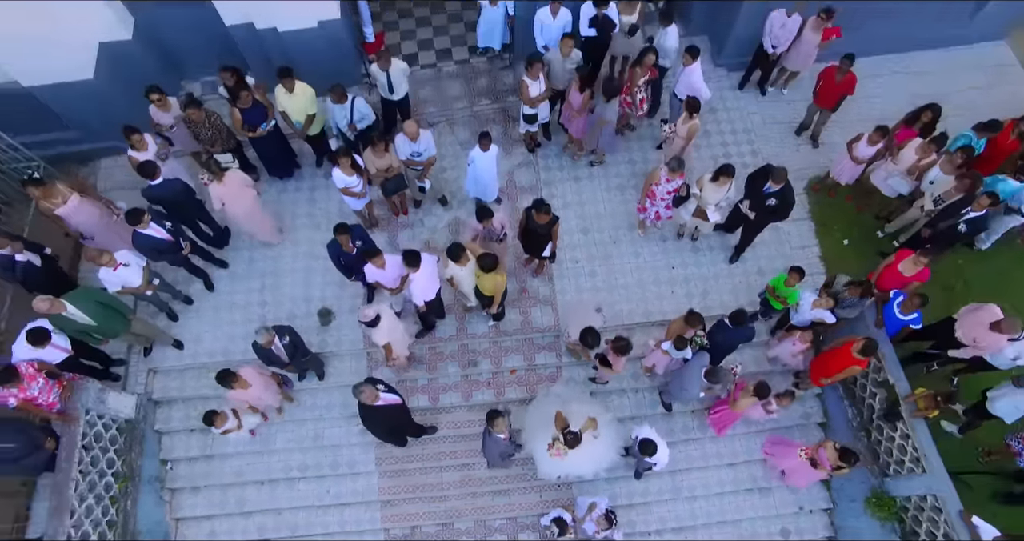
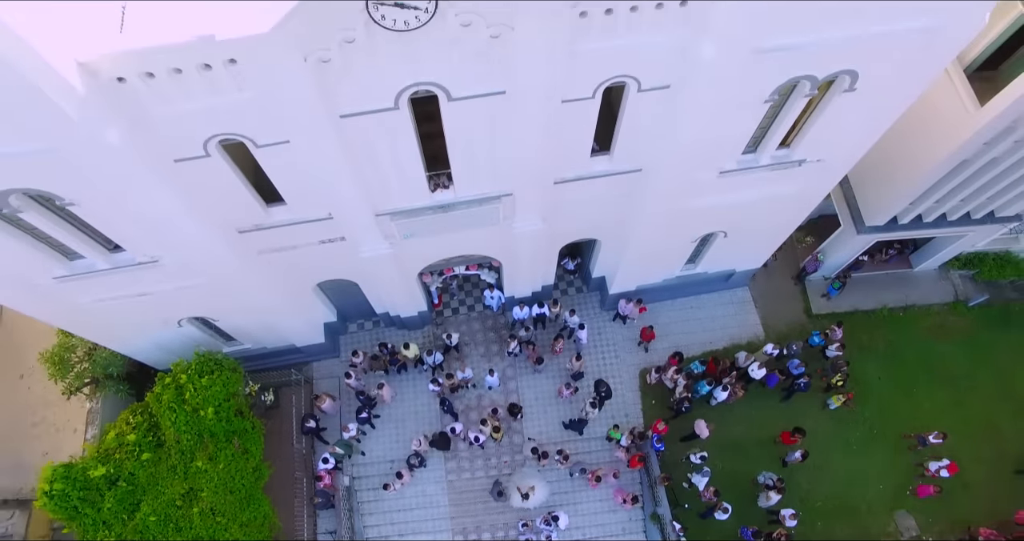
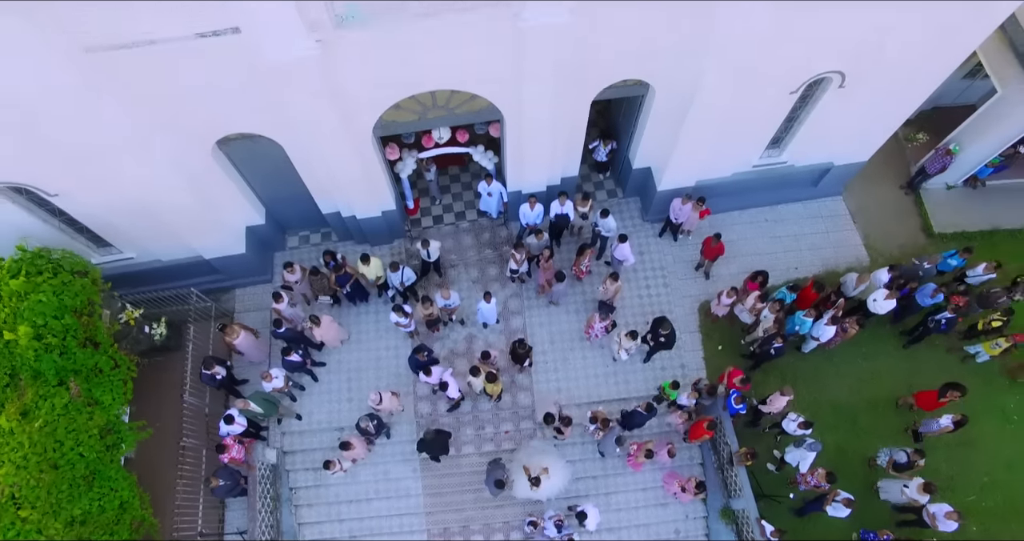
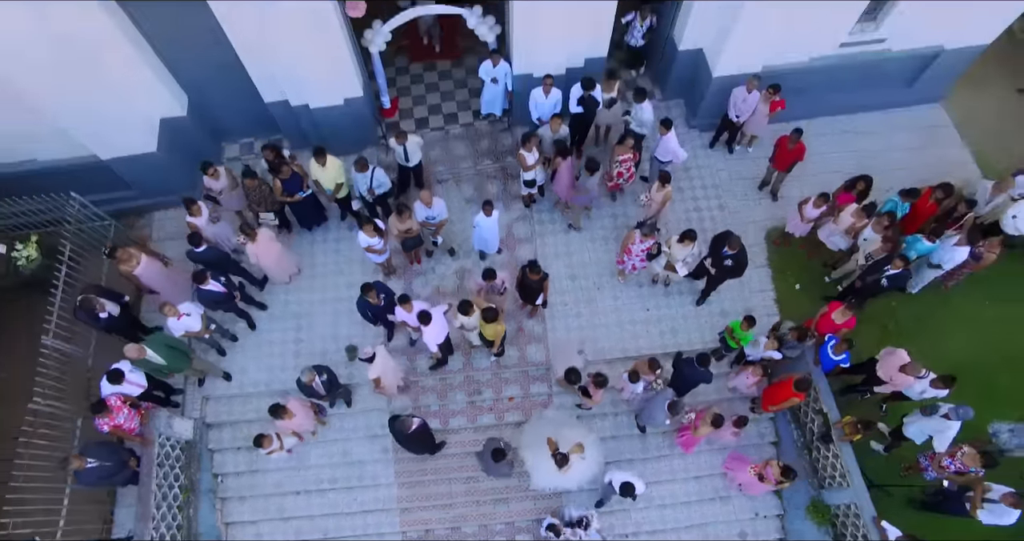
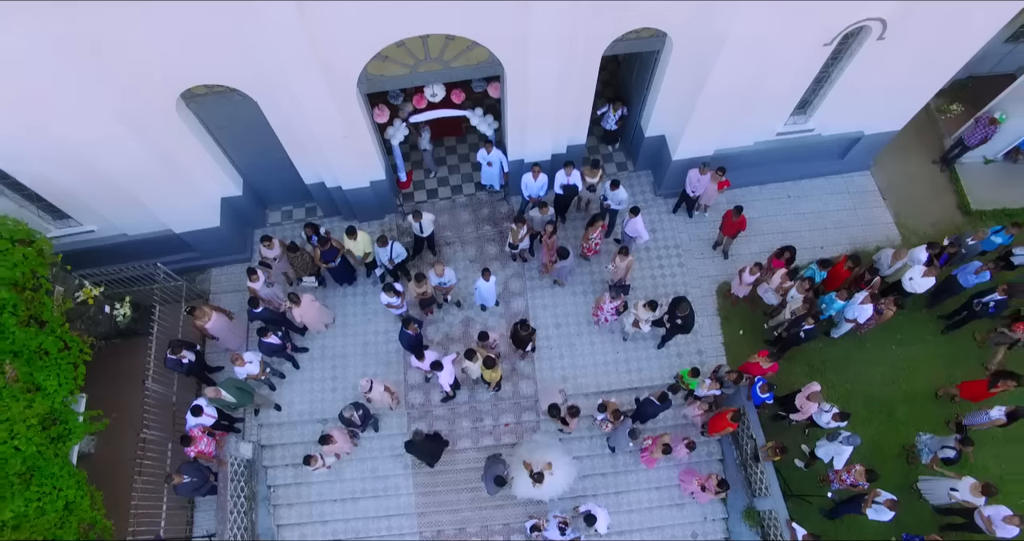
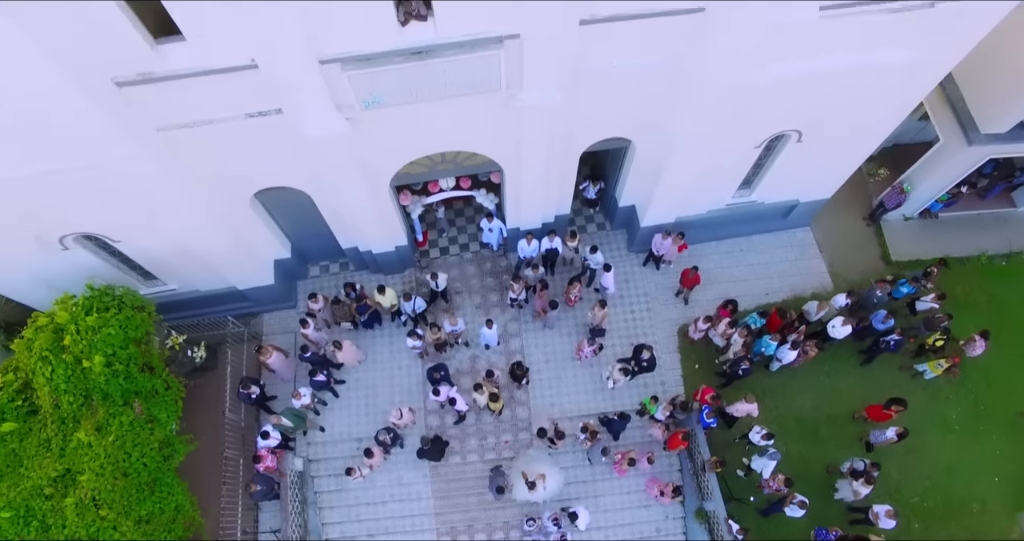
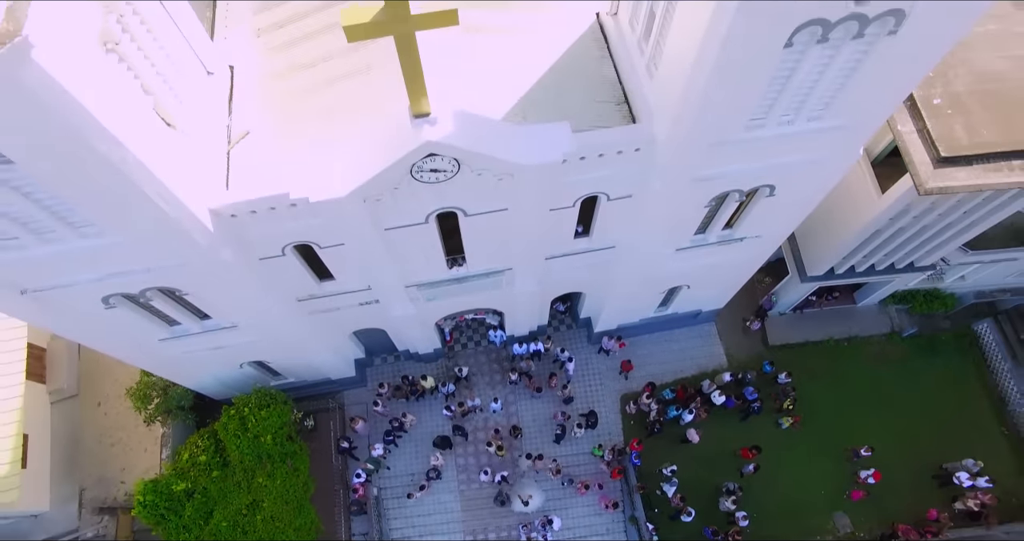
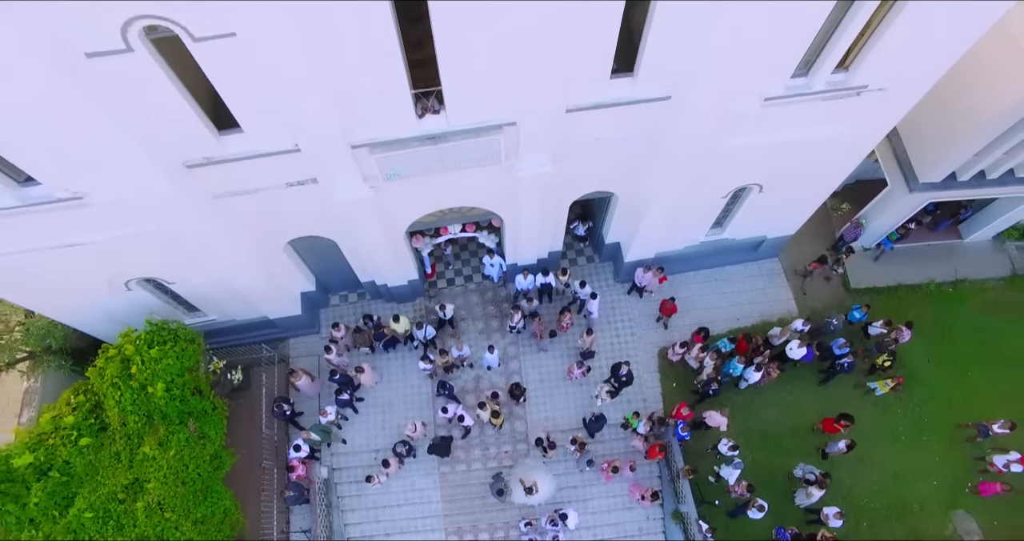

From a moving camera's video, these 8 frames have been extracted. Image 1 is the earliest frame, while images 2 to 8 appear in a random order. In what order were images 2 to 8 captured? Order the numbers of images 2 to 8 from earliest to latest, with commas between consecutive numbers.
4, 5, 3, 6, 8, 2, 7
